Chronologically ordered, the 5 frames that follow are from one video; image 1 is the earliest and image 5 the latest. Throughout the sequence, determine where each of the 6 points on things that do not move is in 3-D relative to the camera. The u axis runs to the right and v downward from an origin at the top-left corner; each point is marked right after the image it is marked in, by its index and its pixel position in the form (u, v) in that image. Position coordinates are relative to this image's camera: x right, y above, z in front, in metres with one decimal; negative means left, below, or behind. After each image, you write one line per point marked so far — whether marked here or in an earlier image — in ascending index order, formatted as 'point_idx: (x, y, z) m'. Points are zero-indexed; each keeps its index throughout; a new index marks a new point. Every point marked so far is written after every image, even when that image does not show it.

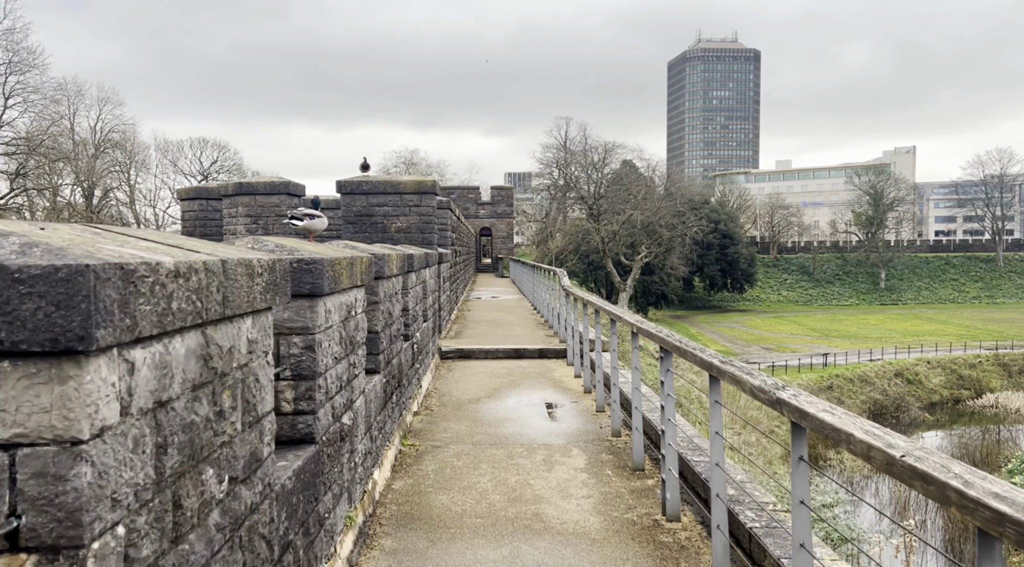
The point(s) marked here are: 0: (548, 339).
0: (+0.5, -0.7, +10.1) m
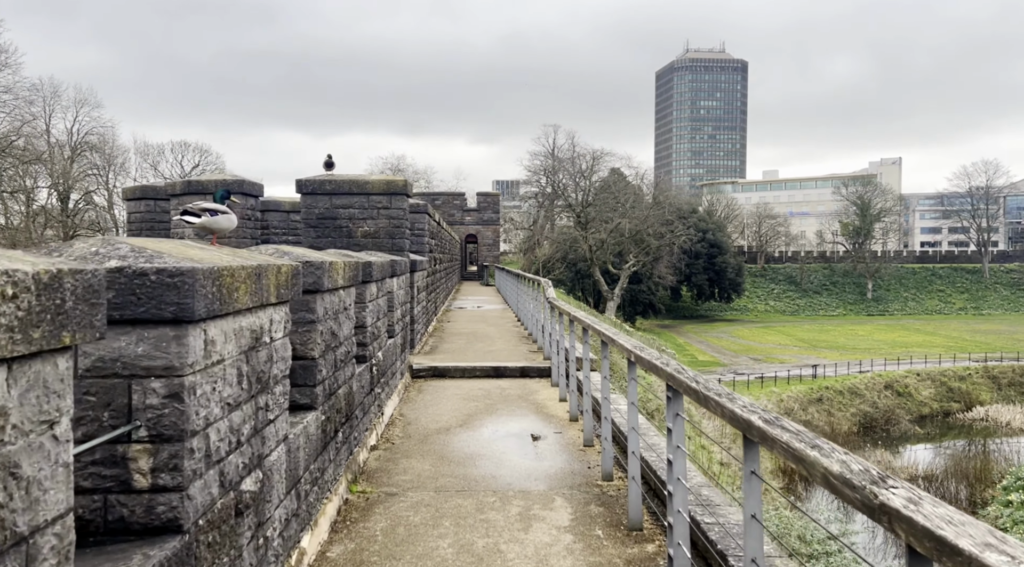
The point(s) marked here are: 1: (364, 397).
0: (+0.2, -0.9, +9.2) m
1: (-1.0, -0.8, +5.0) m
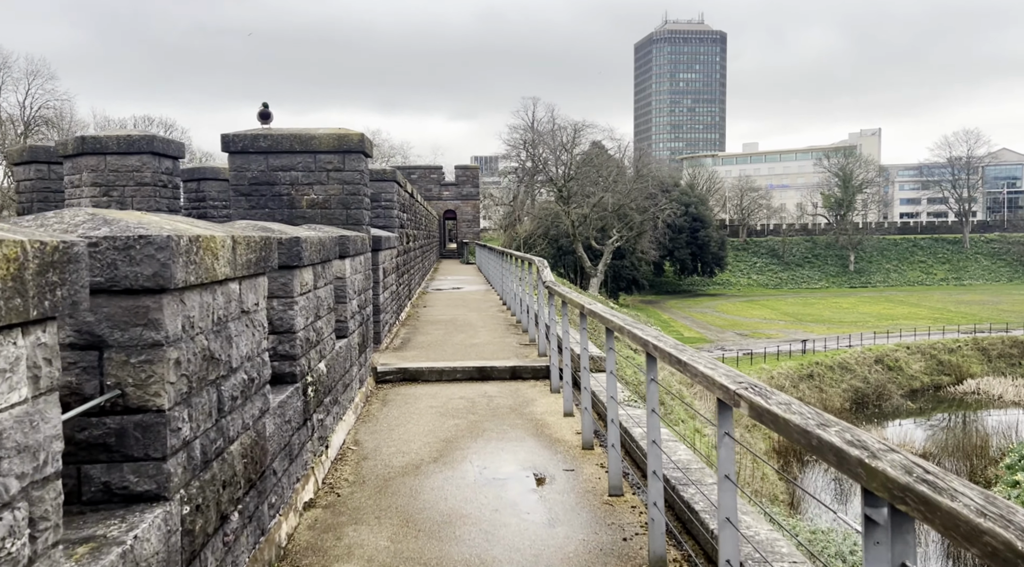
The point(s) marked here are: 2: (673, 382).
0: (+0.1, -0.7, +7.7) m
1: (-1.0, -0.7, +3.4) m
2: (+2.4, -1.5, +11.9) m
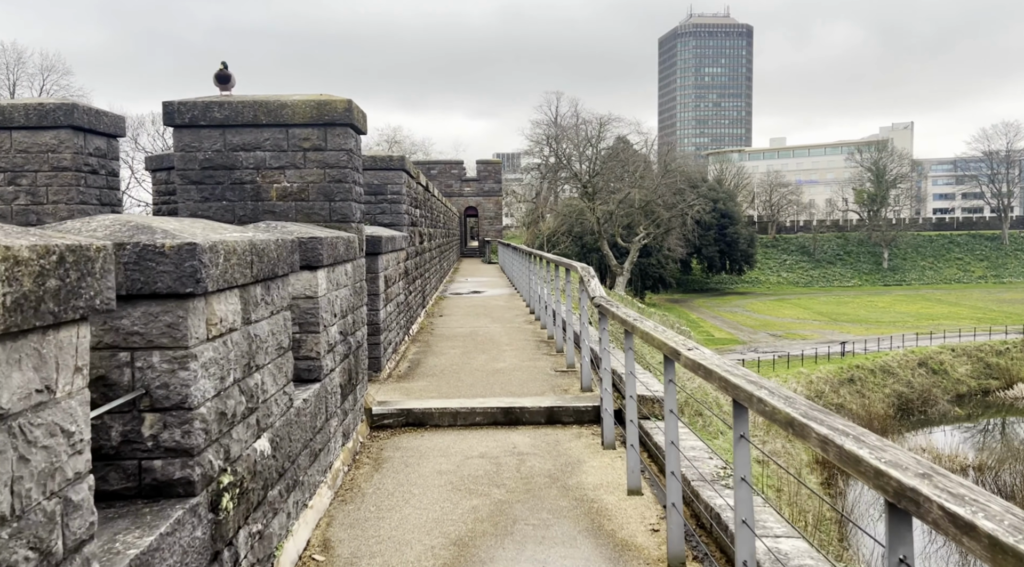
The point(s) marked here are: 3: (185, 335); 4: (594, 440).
0: (+0.4, -0.8, +6.1) m
1: (-0.9, -0.8, +1.9) m
2: (+2.8, -1.5, +10.3) m
3: (-0.9, -0.1, +2.1) m
4: (+0.5, -1.0, +4.6) m
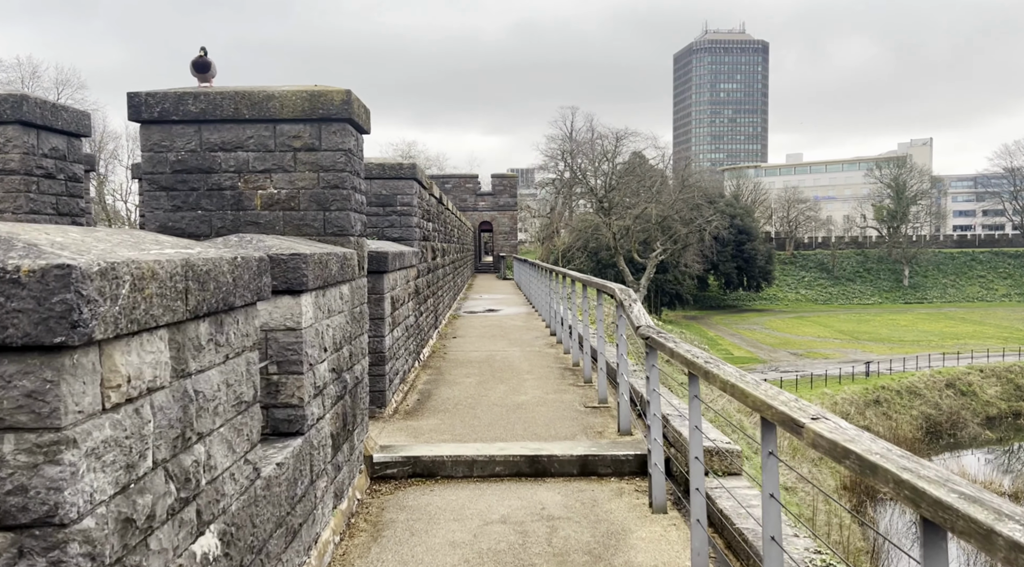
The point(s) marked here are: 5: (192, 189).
0: (+0.6, -0.9, +5.3) m
1: (-0.8, -0.9, +1.1) m
2: (+3.1, -1.8, +9.4) m
3: (-0.8, -0.2, +1.3) m
4: (+0.7, -1.1, +3.8) m
5: (-1.7, +0.5, +3.9) m
